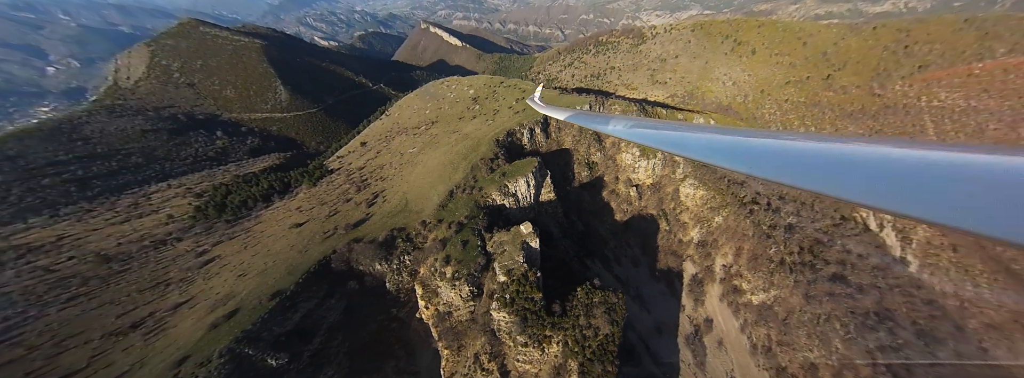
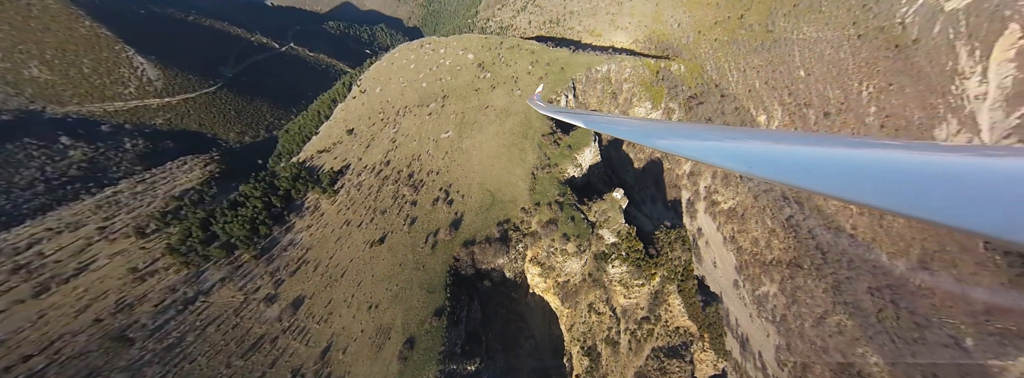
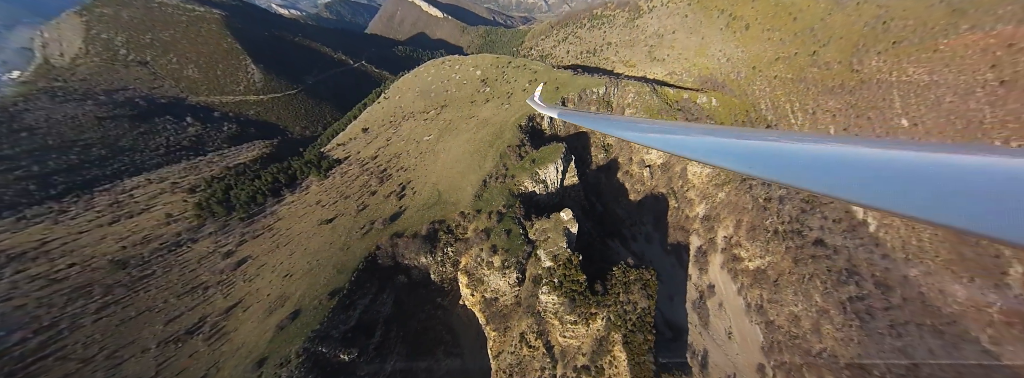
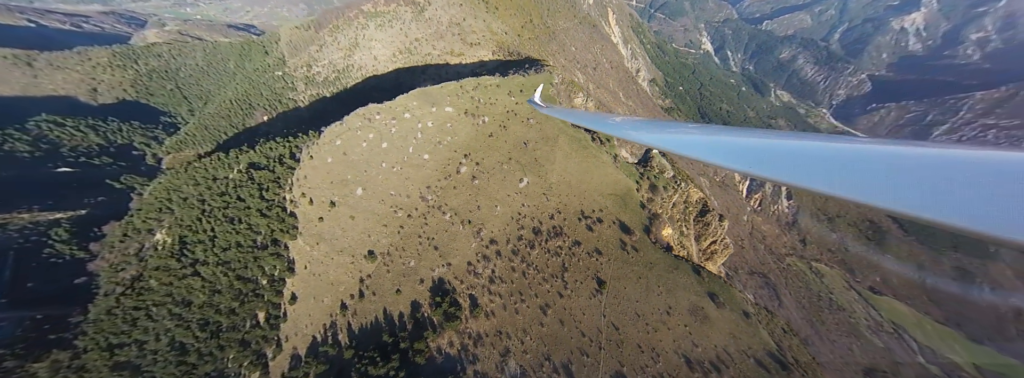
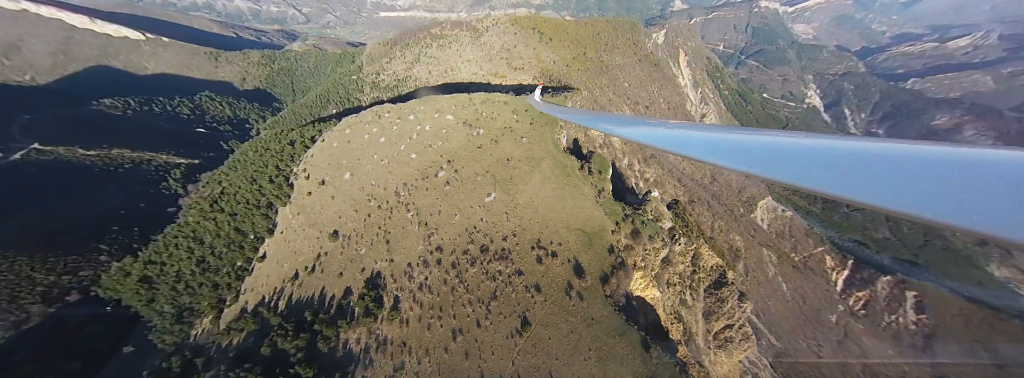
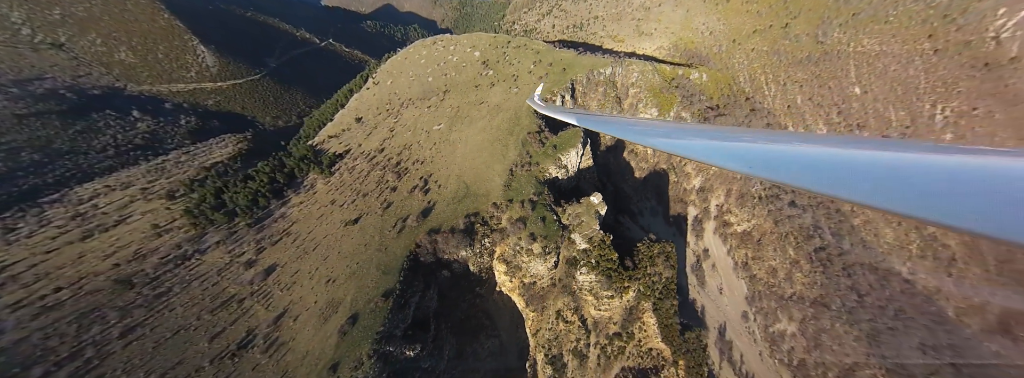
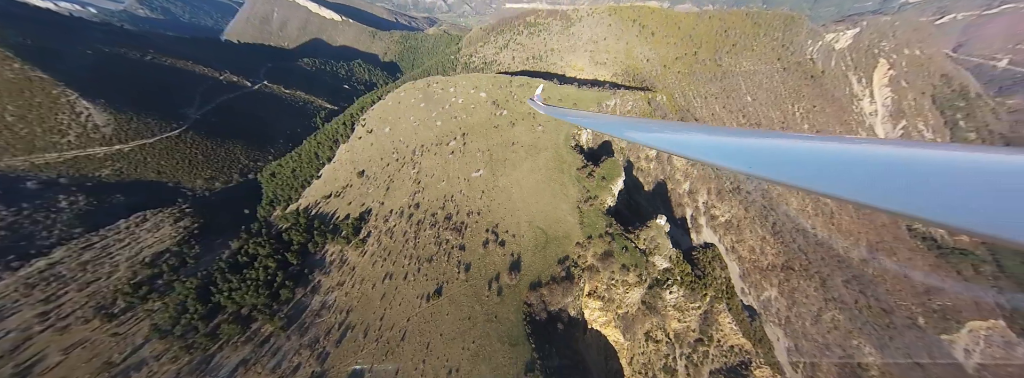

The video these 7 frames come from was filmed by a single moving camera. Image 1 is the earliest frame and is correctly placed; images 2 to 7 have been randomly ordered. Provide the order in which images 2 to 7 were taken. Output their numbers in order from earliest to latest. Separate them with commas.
3, 6, 2, 7, 5, 4
